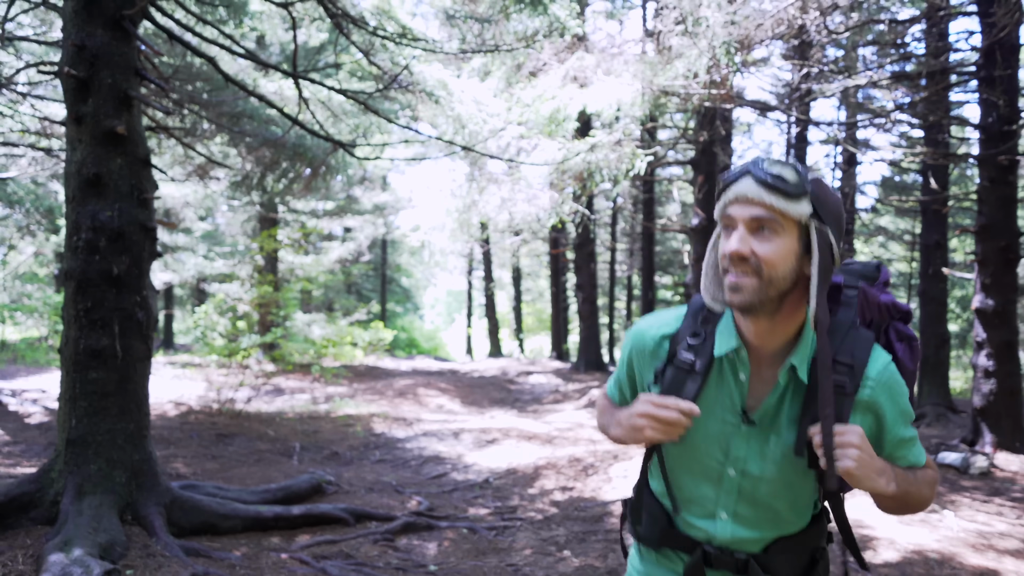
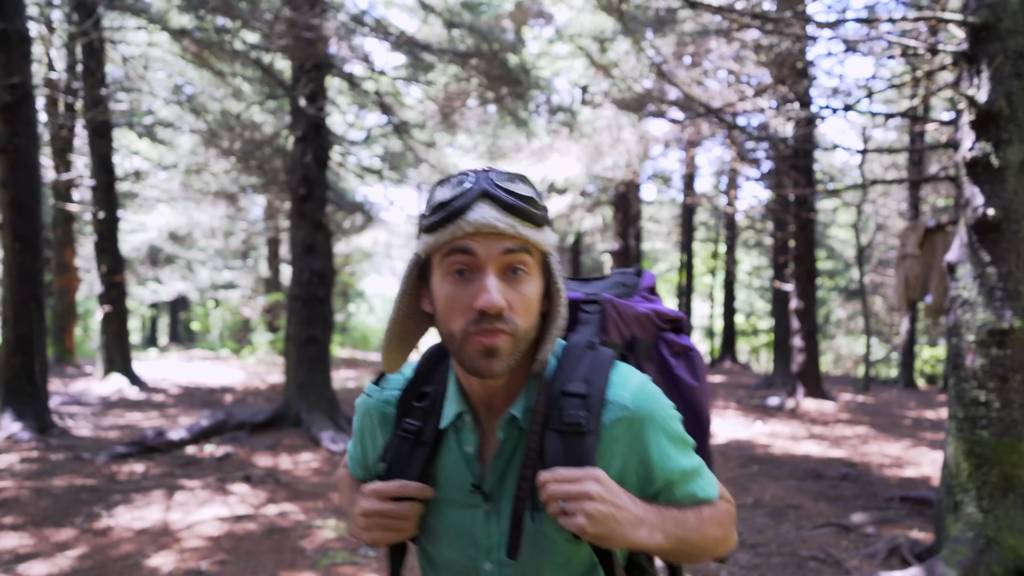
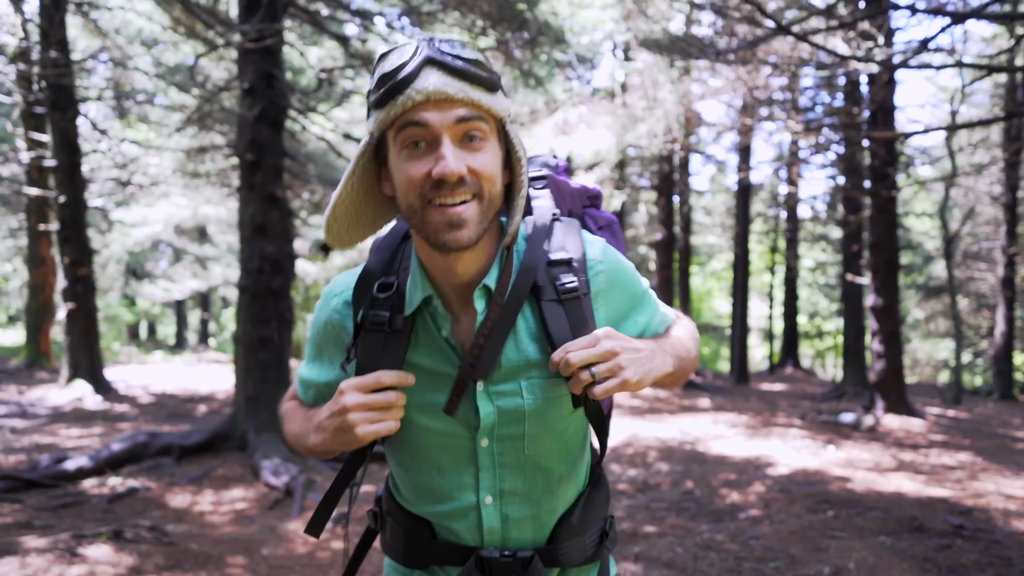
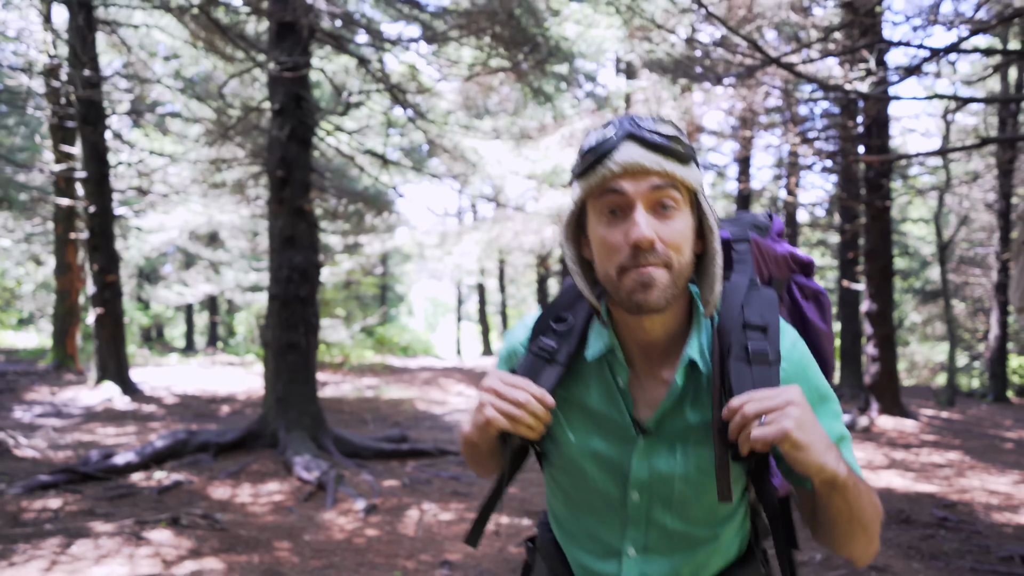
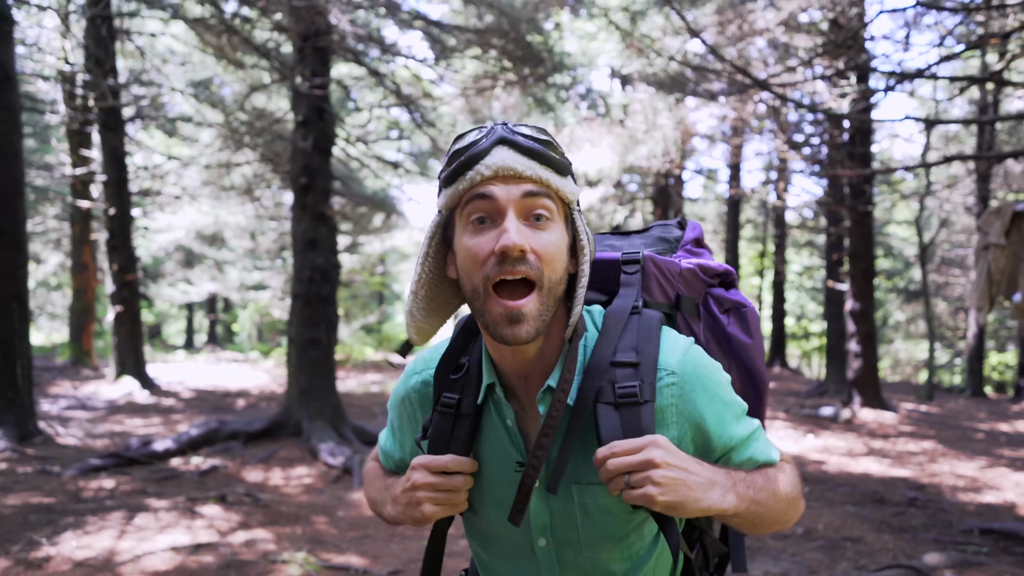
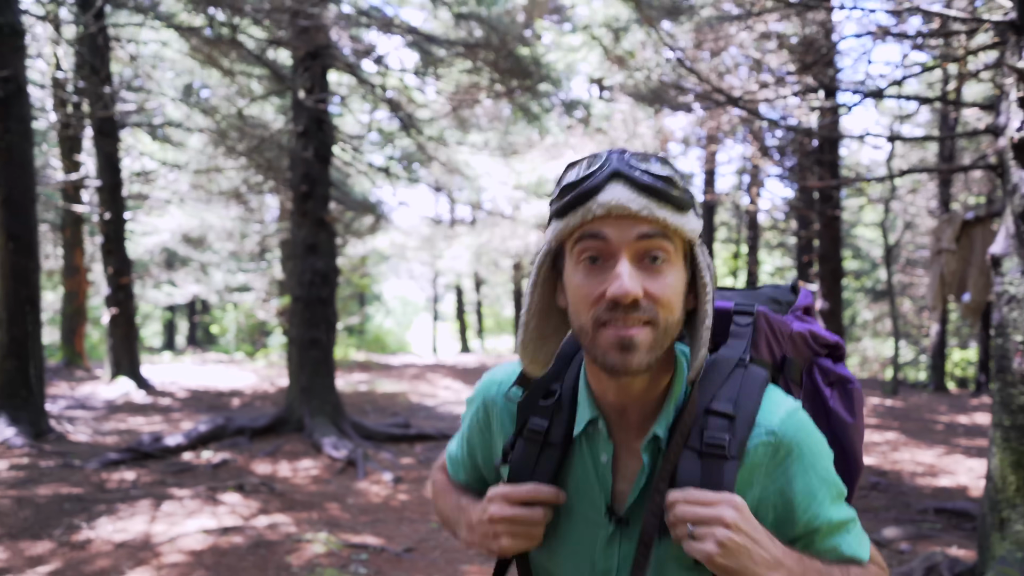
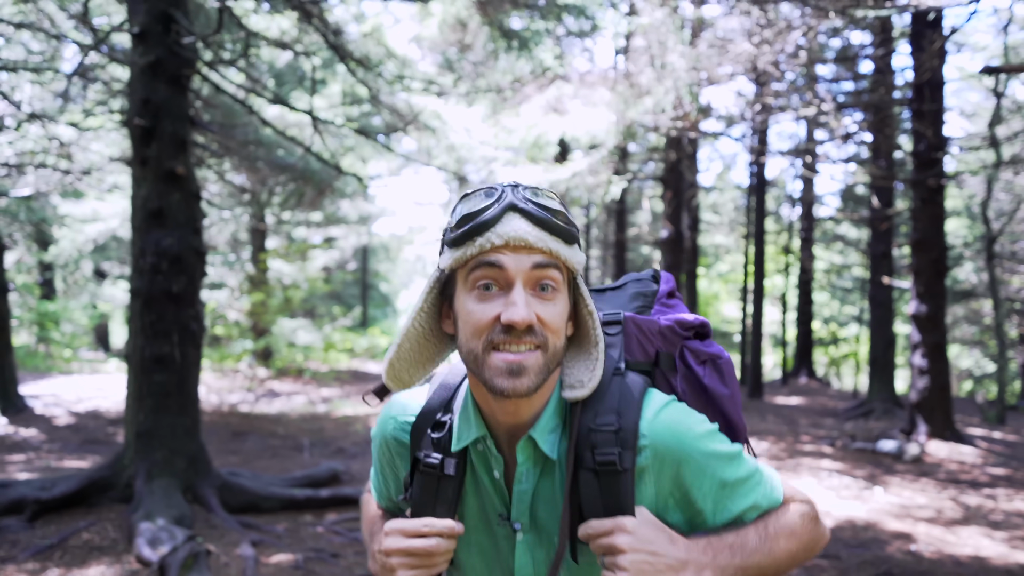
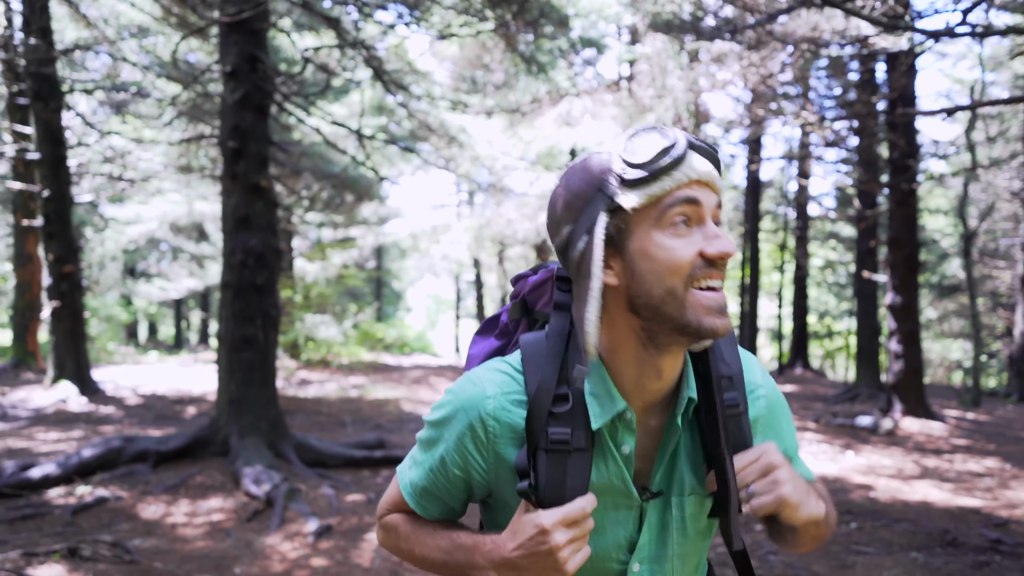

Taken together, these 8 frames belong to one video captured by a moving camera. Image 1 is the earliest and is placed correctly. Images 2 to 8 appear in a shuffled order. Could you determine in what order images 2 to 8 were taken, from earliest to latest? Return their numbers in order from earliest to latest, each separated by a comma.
7, 8, 3, 4, 5, 6, 2
